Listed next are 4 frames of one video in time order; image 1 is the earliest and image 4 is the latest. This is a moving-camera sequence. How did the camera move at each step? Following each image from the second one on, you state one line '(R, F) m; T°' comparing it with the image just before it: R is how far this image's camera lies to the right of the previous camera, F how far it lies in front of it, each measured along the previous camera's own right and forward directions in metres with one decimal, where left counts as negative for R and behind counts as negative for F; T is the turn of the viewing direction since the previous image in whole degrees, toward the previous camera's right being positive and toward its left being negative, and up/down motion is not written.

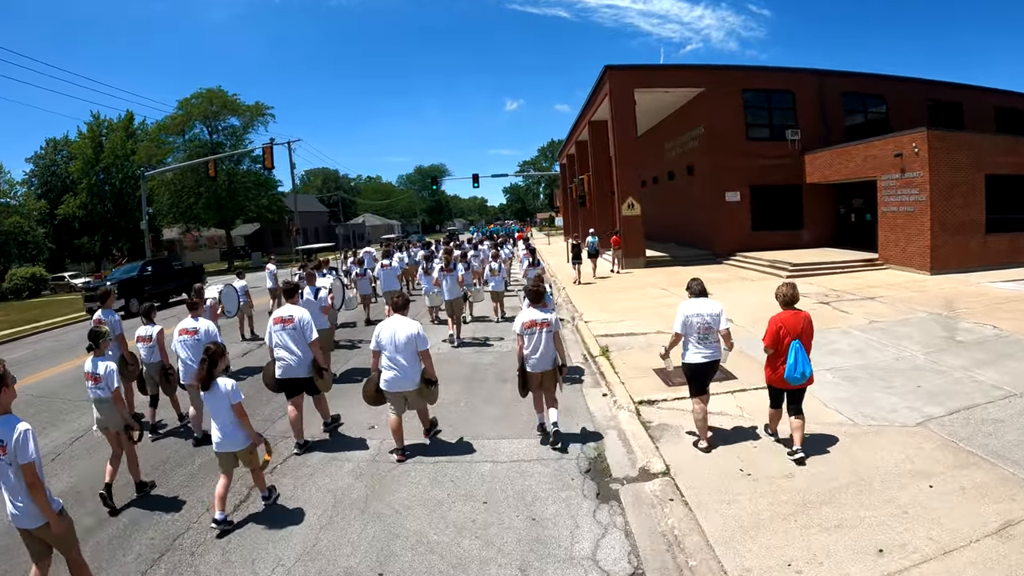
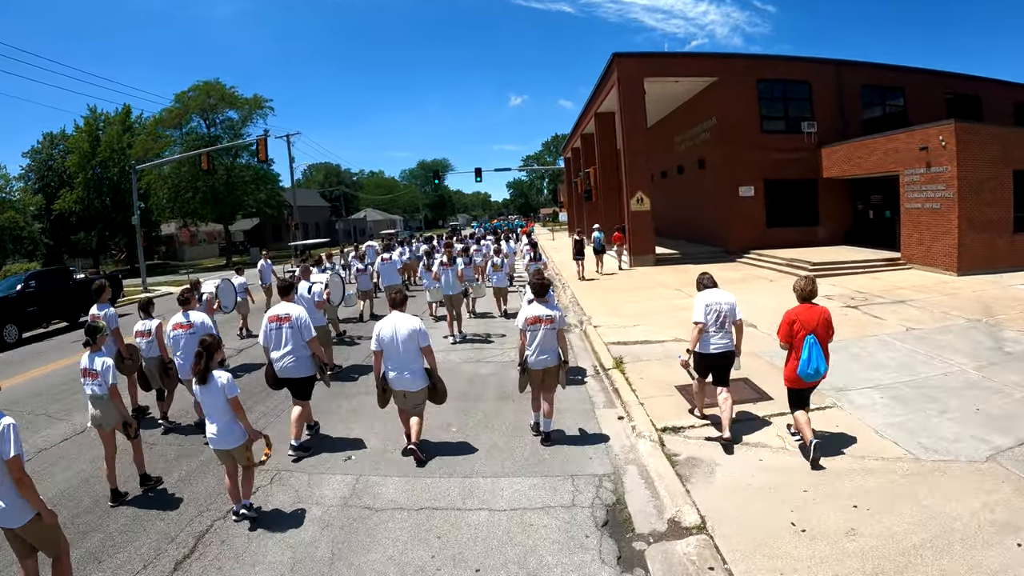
(0.0, +0.9) m; 0°
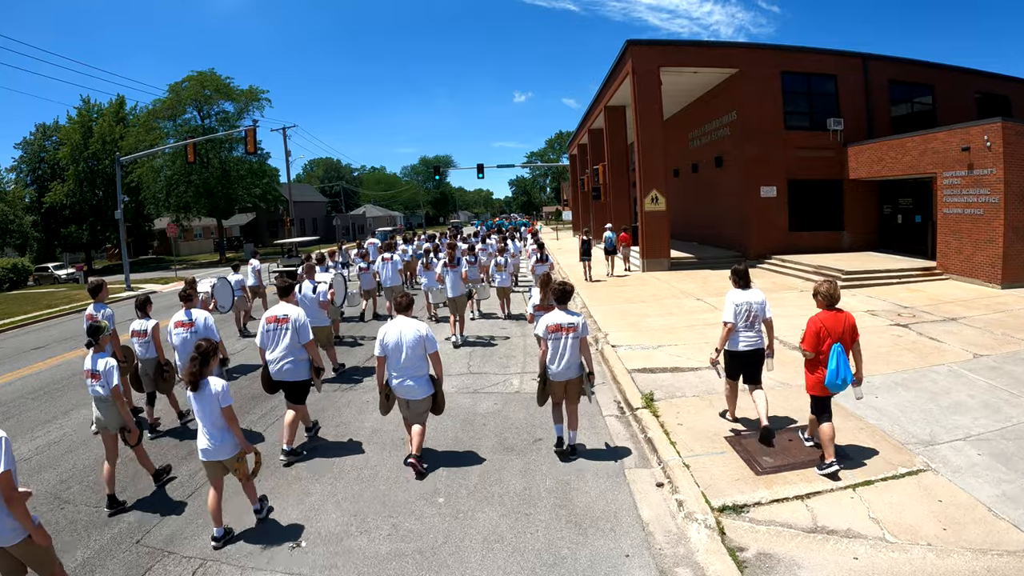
(-0.1, +1.4) m; 0°
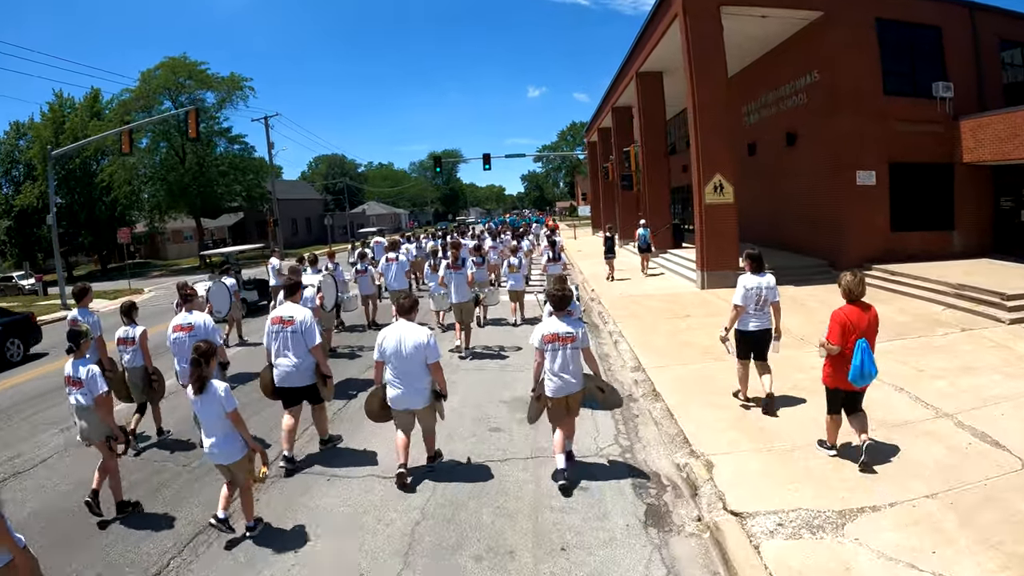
(+0.1, +4.6) m; -1°
